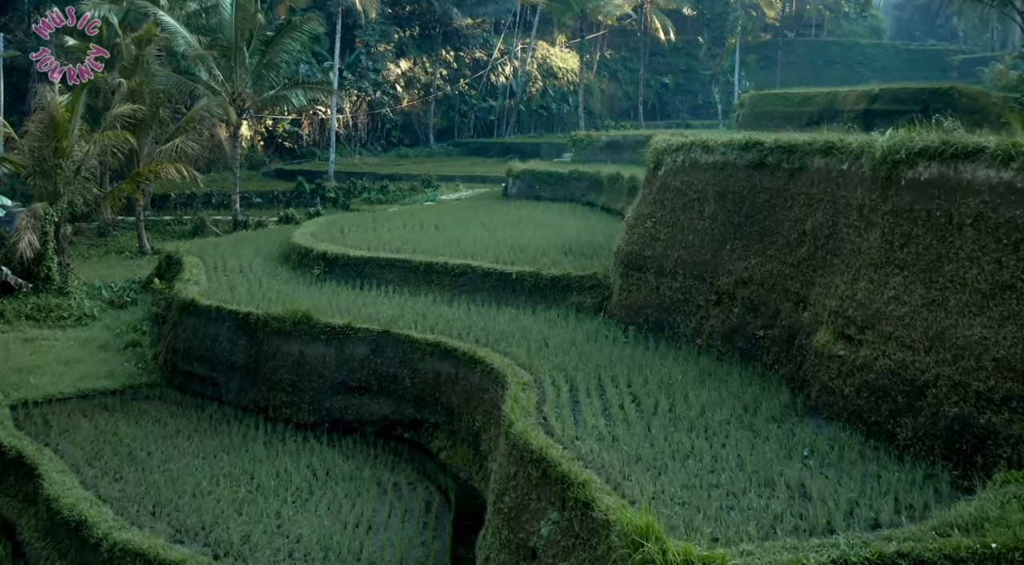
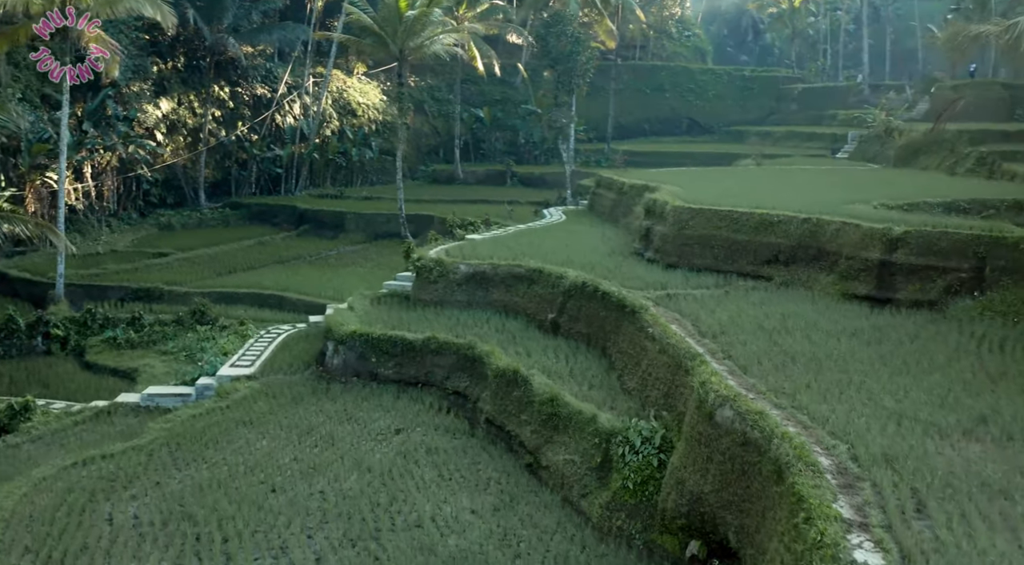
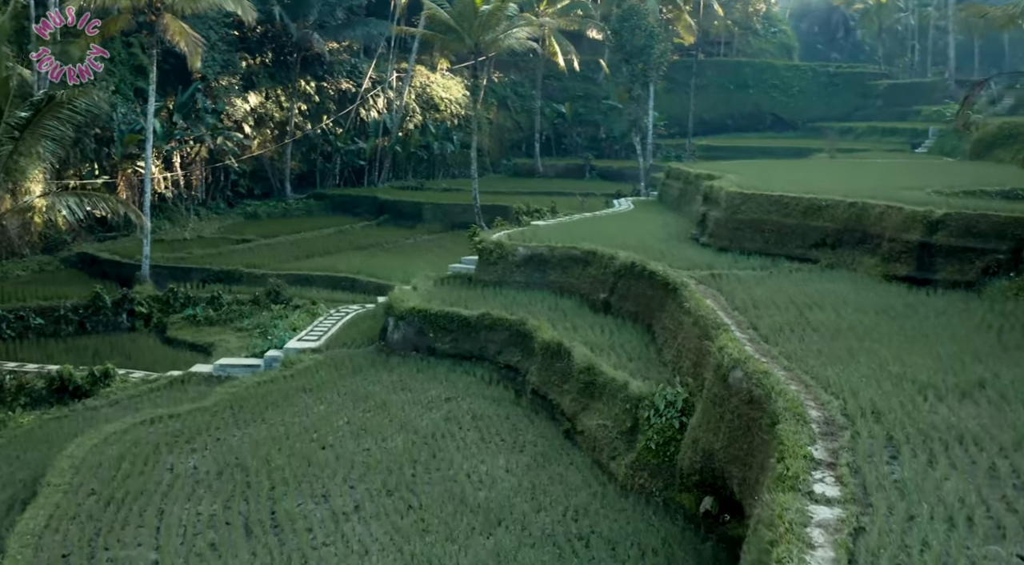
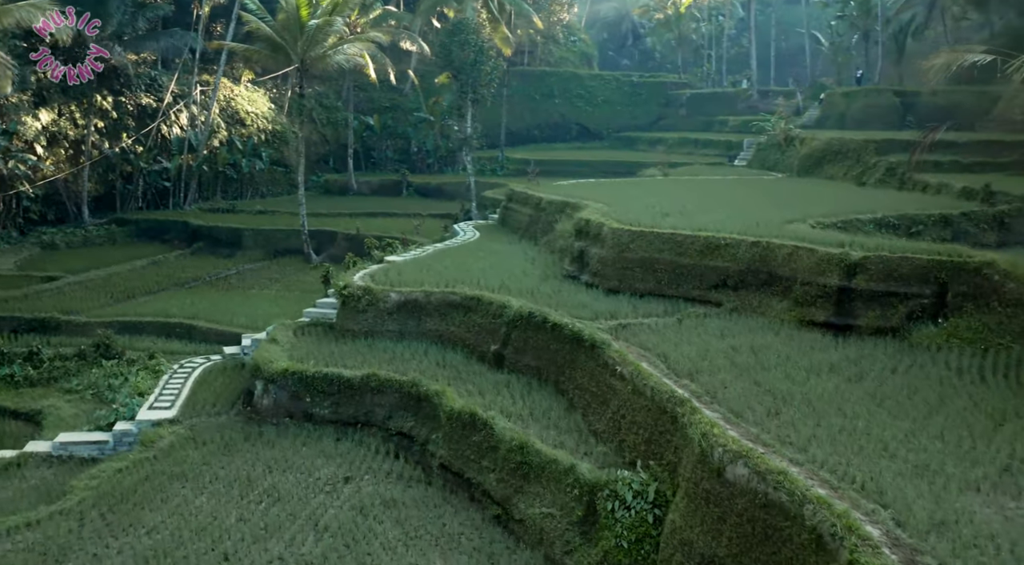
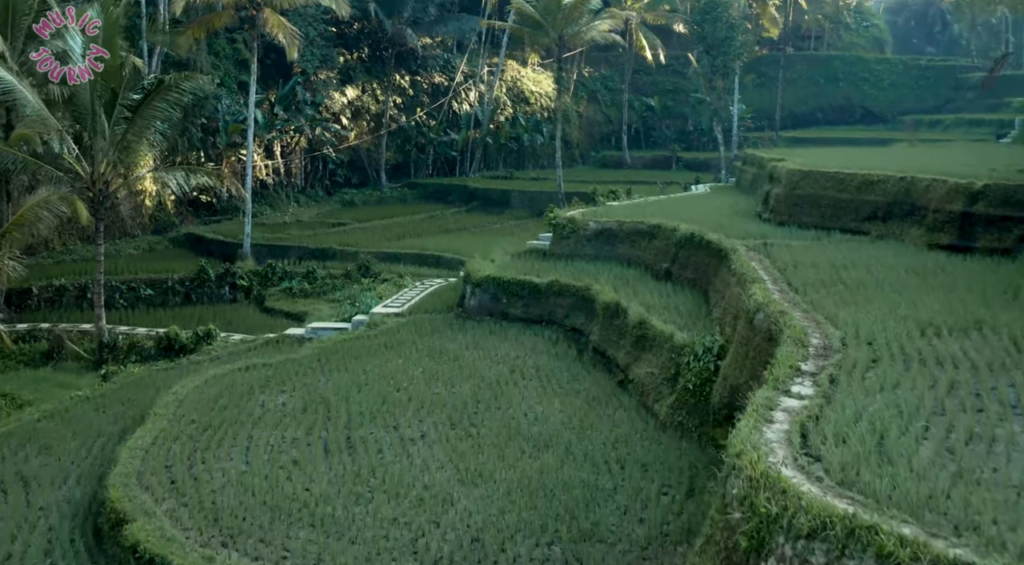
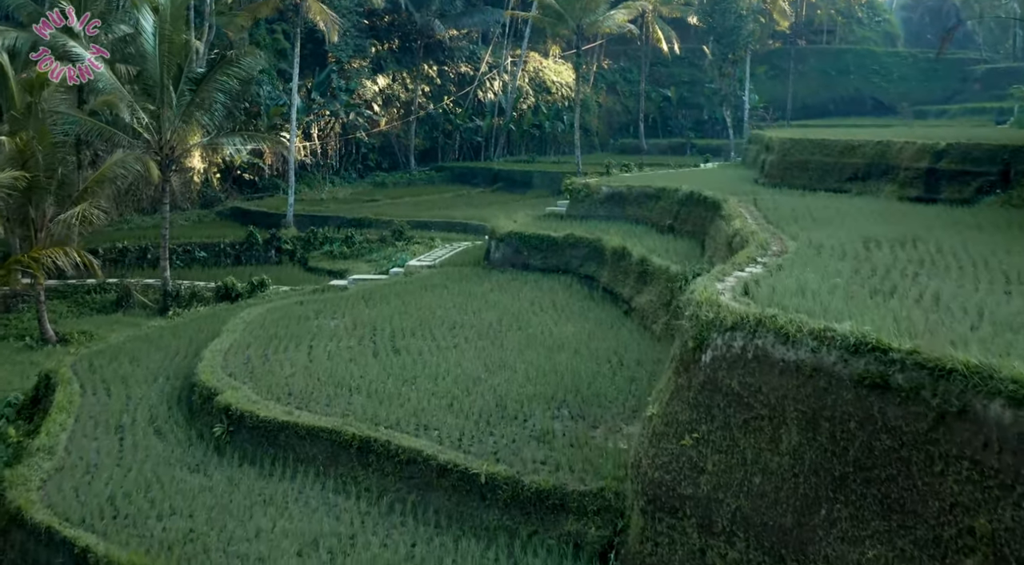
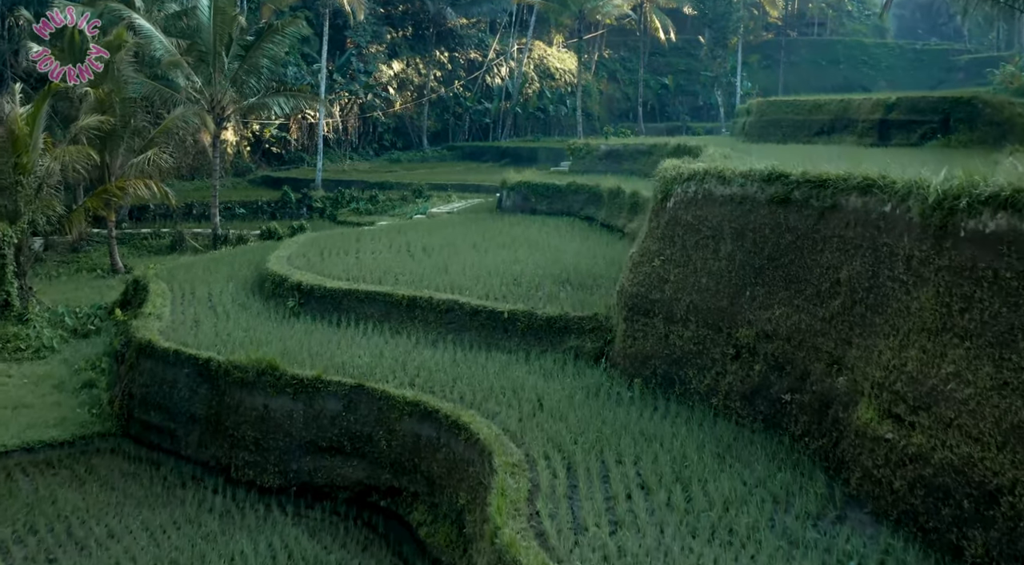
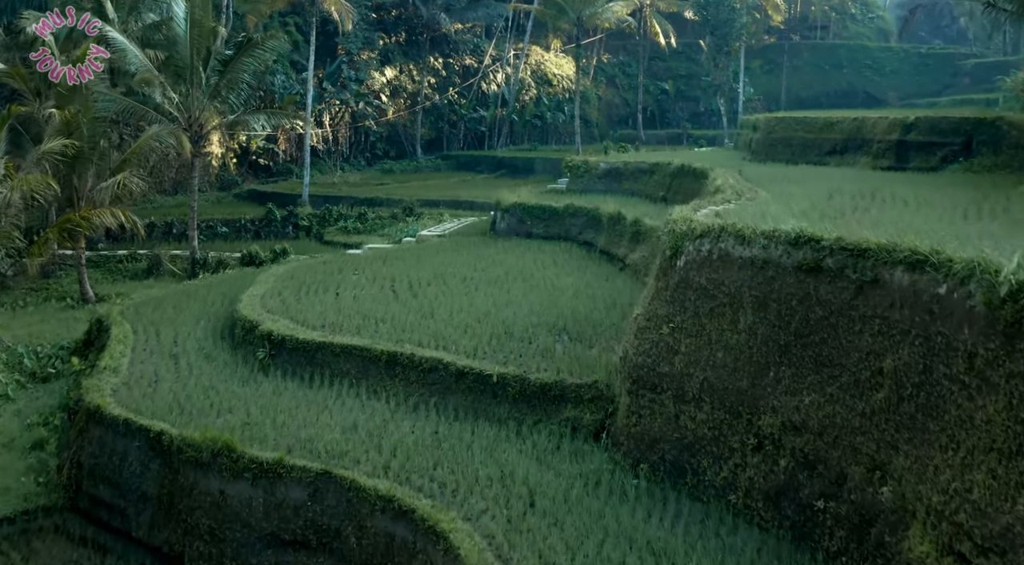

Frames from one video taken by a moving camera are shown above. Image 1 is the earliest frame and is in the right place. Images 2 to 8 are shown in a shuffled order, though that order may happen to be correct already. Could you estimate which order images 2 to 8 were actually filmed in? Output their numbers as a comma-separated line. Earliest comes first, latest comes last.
7, 8, 6, 5, 3, 2, 4
